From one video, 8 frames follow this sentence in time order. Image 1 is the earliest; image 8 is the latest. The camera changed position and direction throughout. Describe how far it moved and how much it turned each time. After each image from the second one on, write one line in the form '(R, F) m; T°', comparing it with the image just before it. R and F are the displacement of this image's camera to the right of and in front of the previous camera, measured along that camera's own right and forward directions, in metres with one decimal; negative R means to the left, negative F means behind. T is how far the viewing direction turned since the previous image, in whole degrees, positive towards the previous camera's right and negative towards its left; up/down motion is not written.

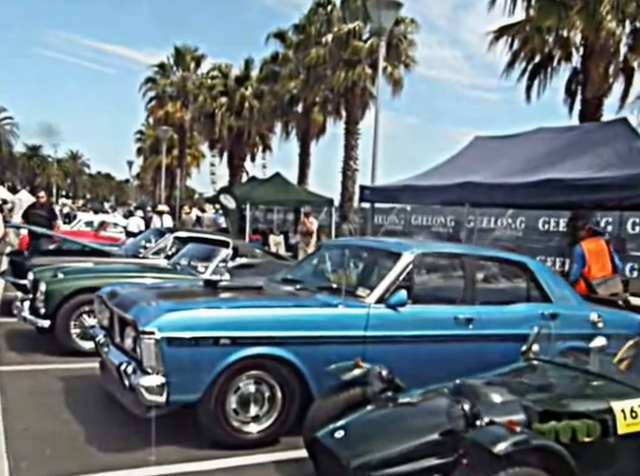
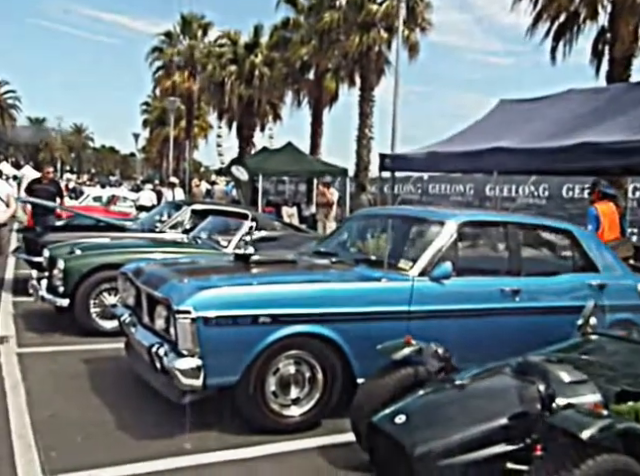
(-0.3, +0.4) m; -1°
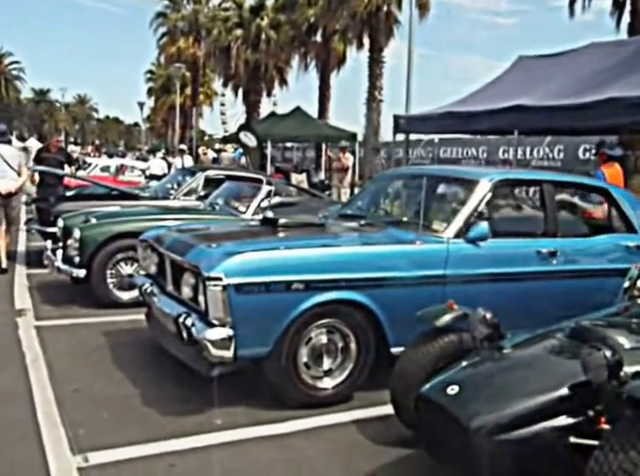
(-0.2, +0.3) m; -1°
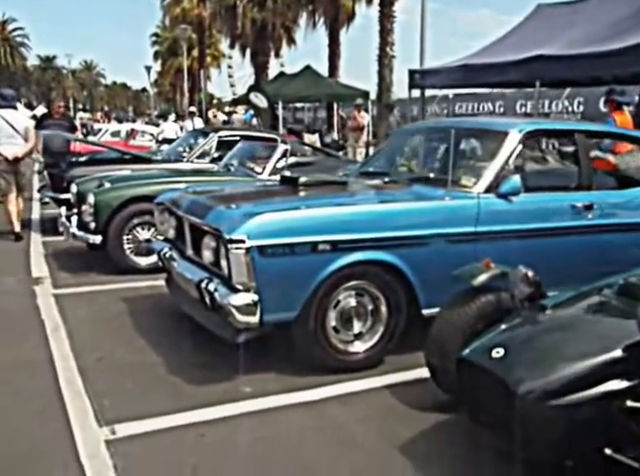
(-0.1, +0.2) m; -1°
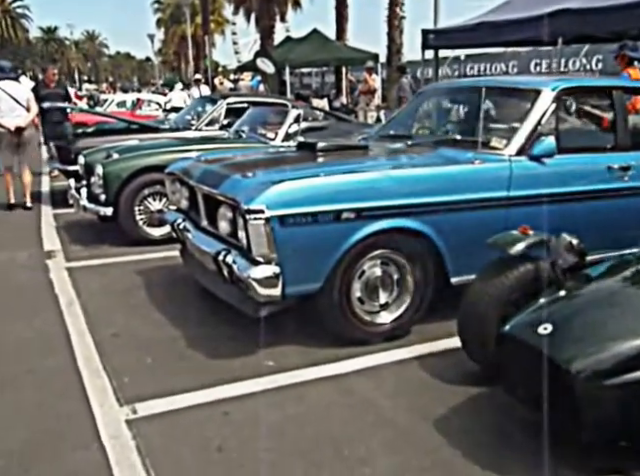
(-0.1, +0.2) m; -1°
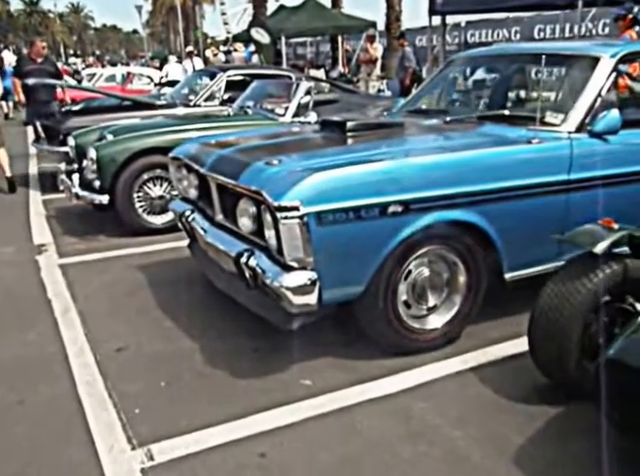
(-0.2, +0.5) m; +1°
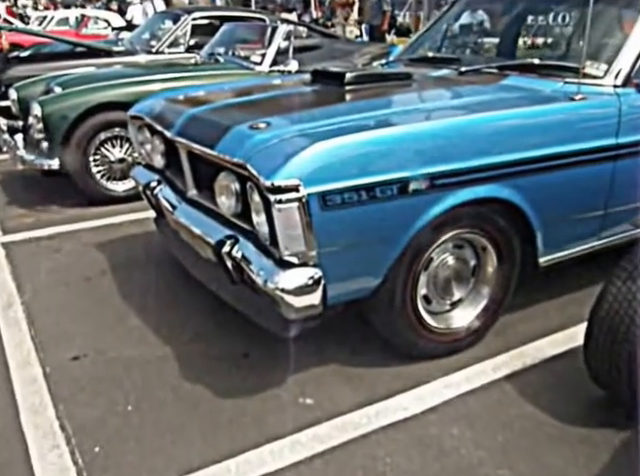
(-0.1, +0.6) m; +3°
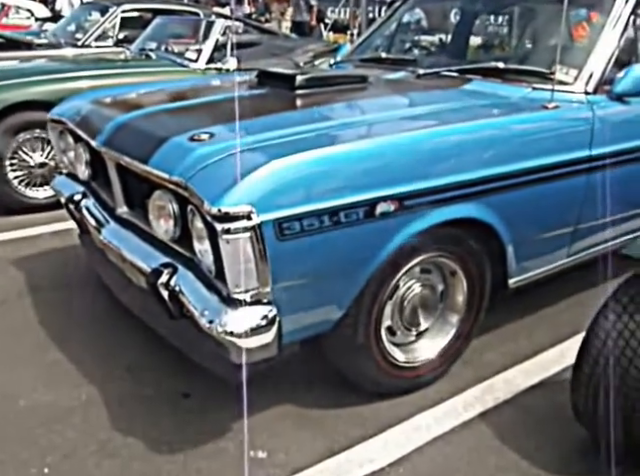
(0.0, +0.3) m; +6°
